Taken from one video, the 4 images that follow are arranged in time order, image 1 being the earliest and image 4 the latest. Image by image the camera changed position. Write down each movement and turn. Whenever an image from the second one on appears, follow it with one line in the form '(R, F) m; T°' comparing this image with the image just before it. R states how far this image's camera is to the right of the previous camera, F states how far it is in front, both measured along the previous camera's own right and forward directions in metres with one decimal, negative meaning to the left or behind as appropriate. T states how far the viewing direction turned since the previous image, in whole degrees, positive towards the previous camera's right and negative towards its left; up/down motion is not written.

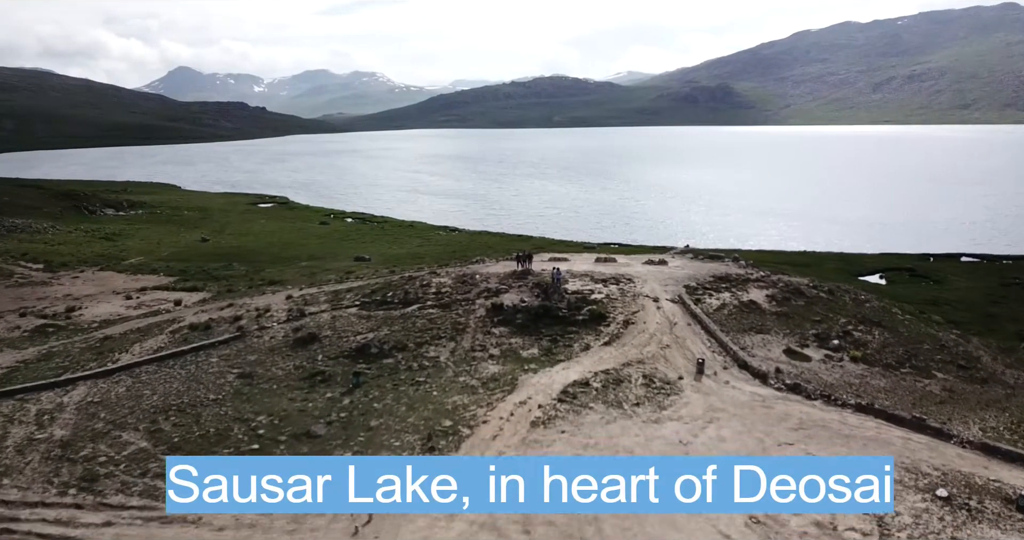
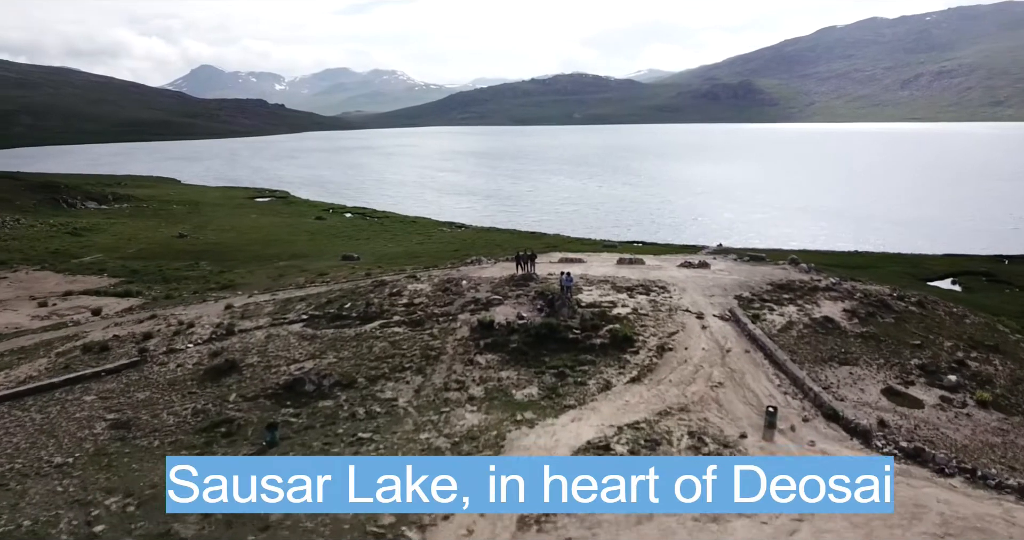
(+1.1, +11.9) m; -1°
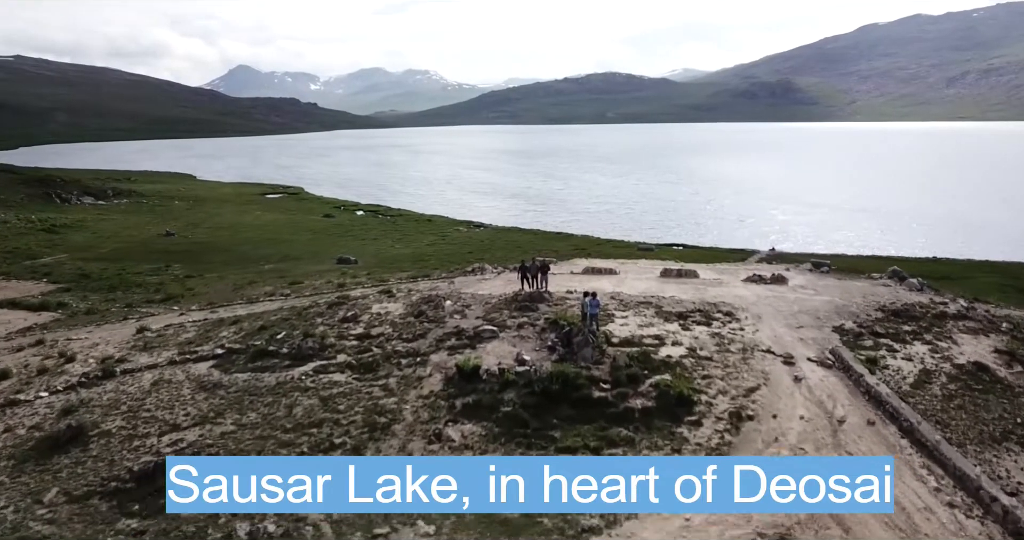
(+1.1, +11.4) m; -2°
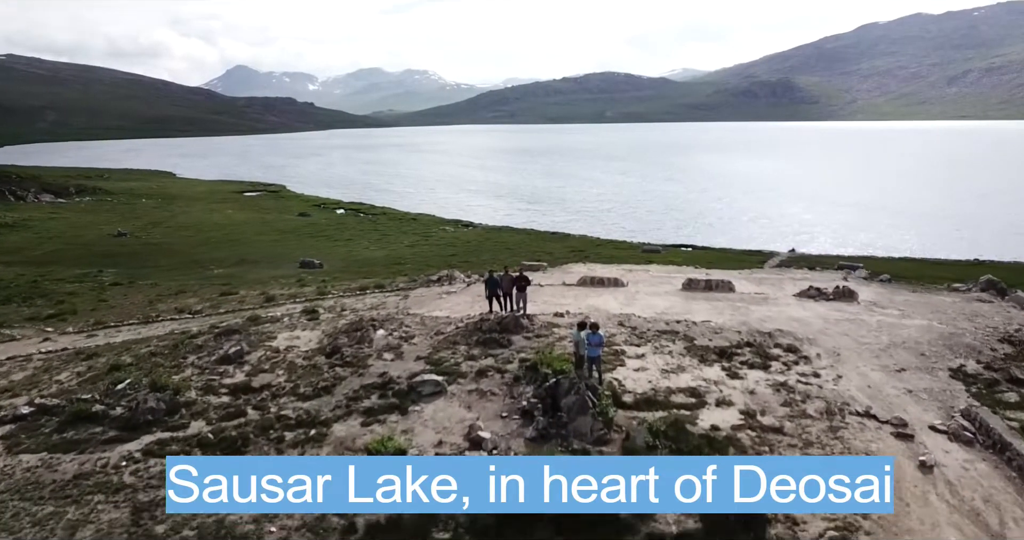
(+1.0, +9.1) m; 0°
